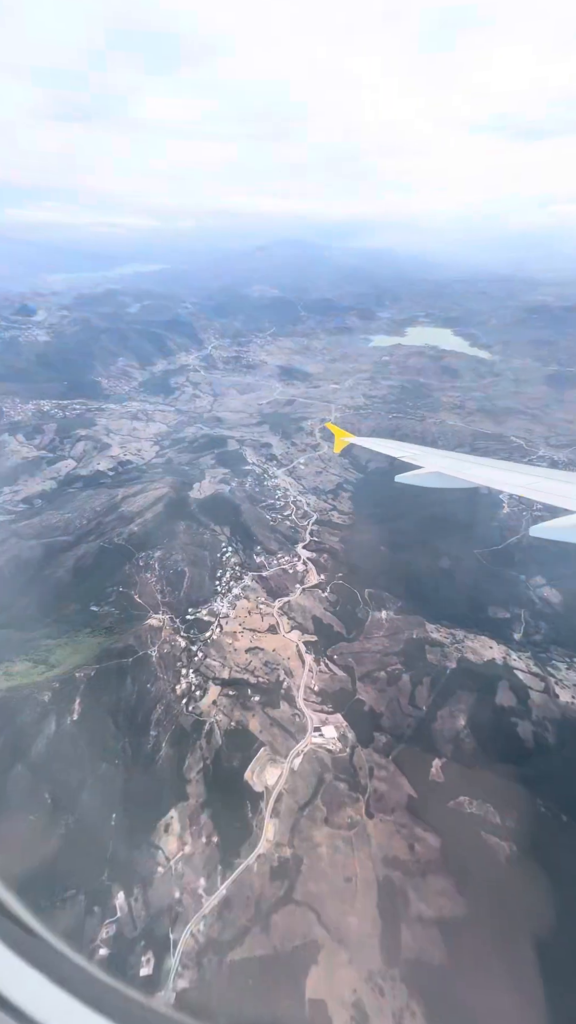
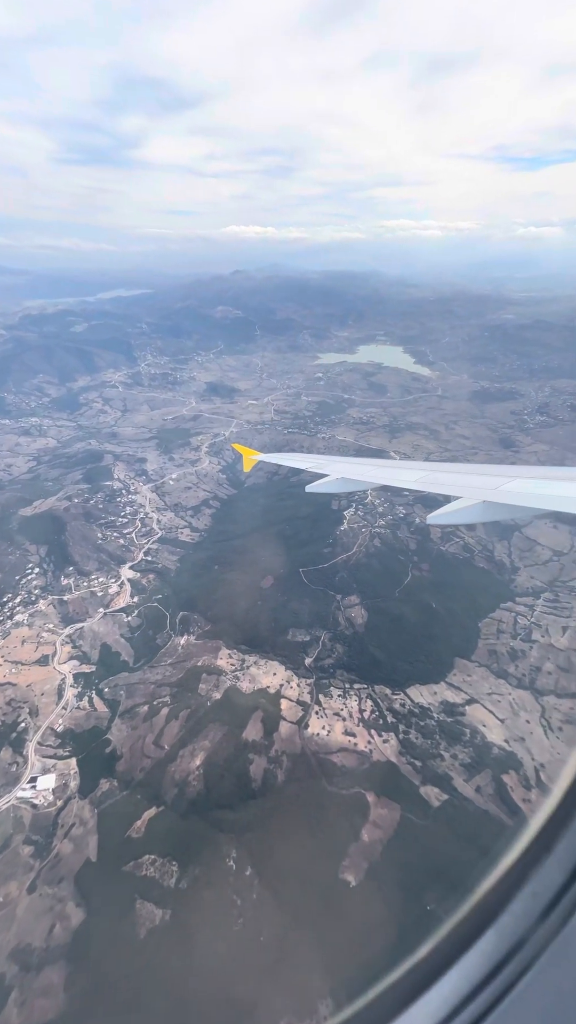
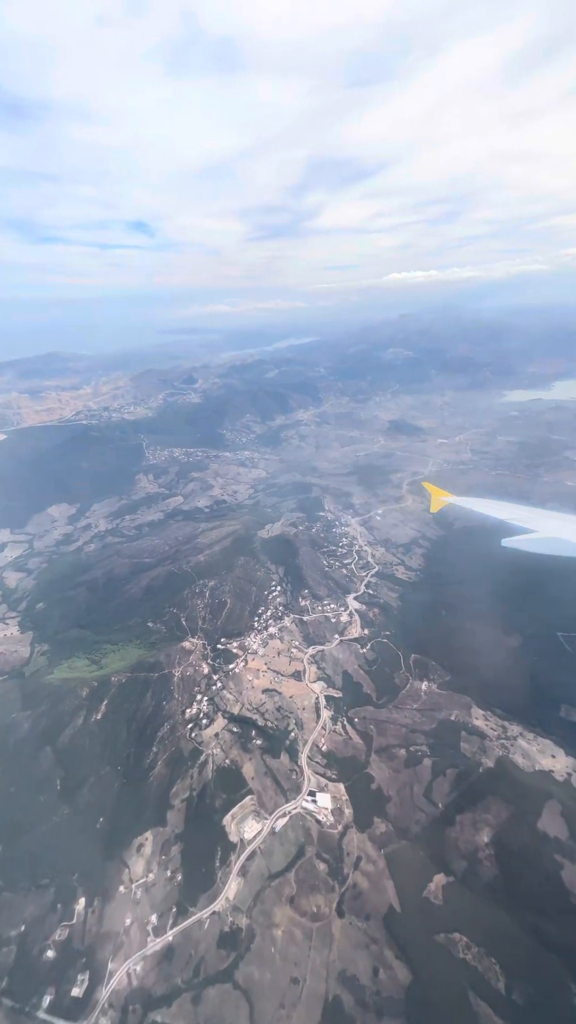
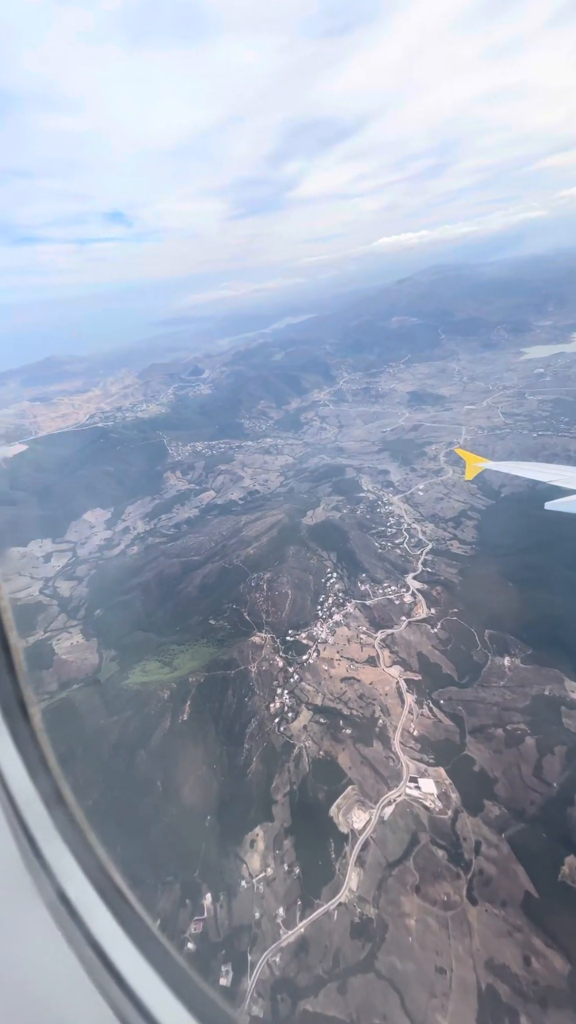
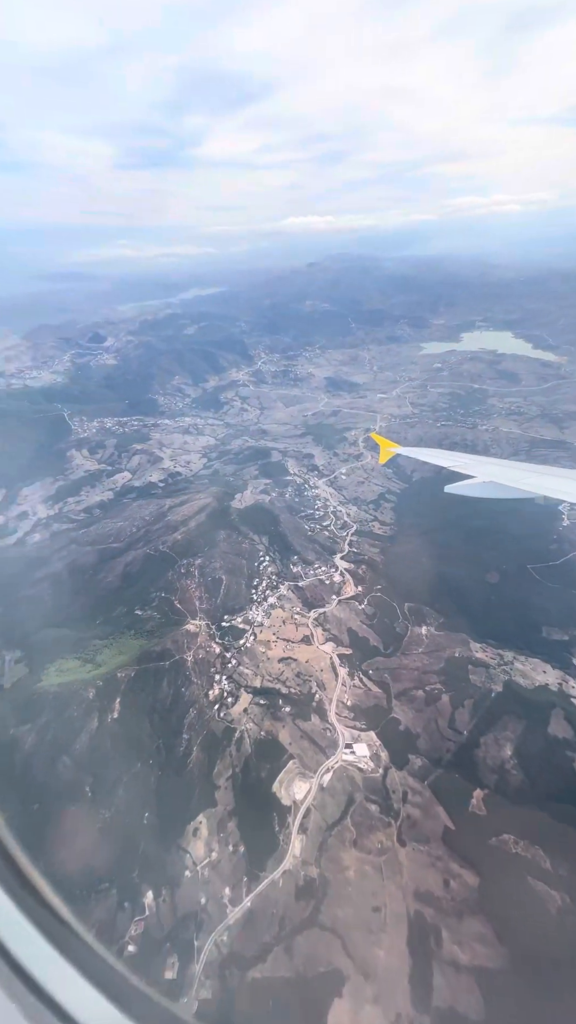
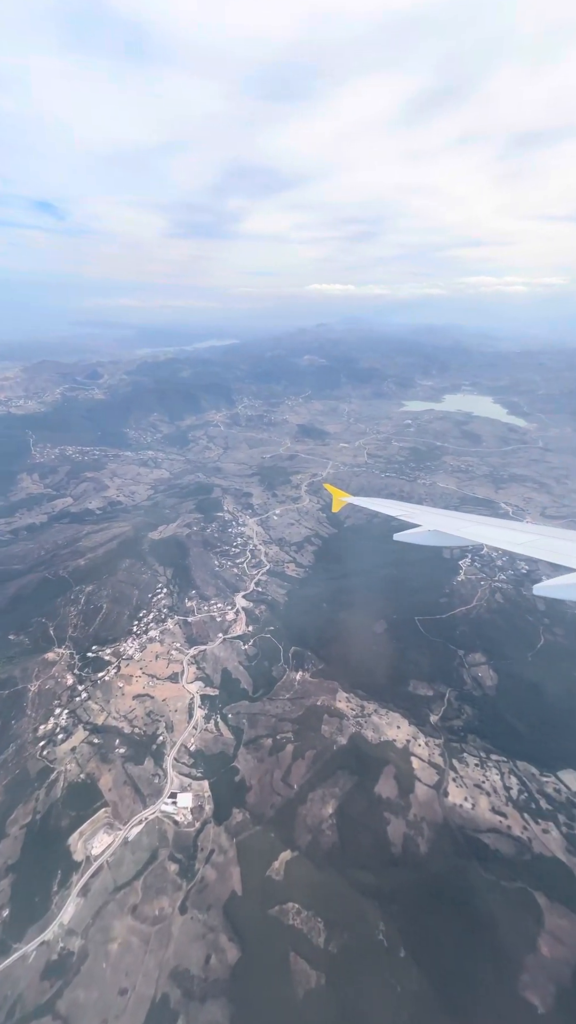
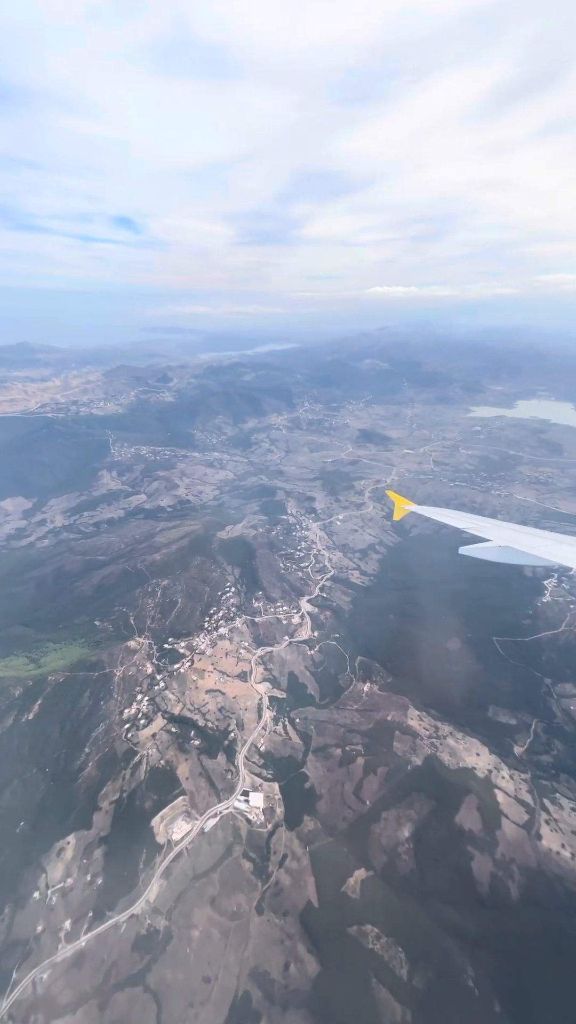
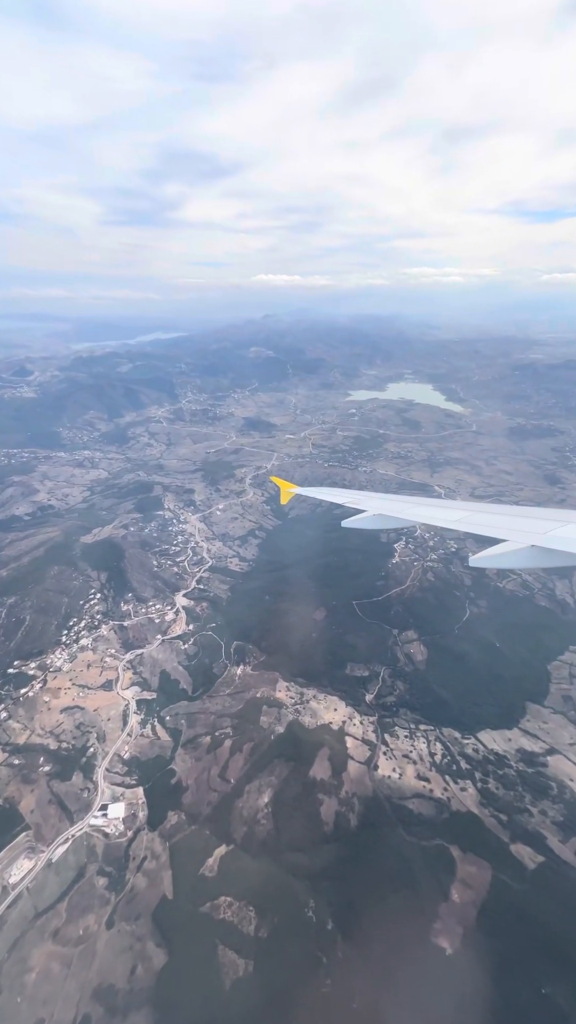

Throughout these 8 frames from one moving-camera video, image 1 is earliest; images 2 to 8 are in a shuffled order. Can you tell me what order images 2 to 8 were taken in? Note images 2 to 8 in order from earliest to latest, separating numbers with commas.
5, 4, 3, 7, 6, 8, 2
